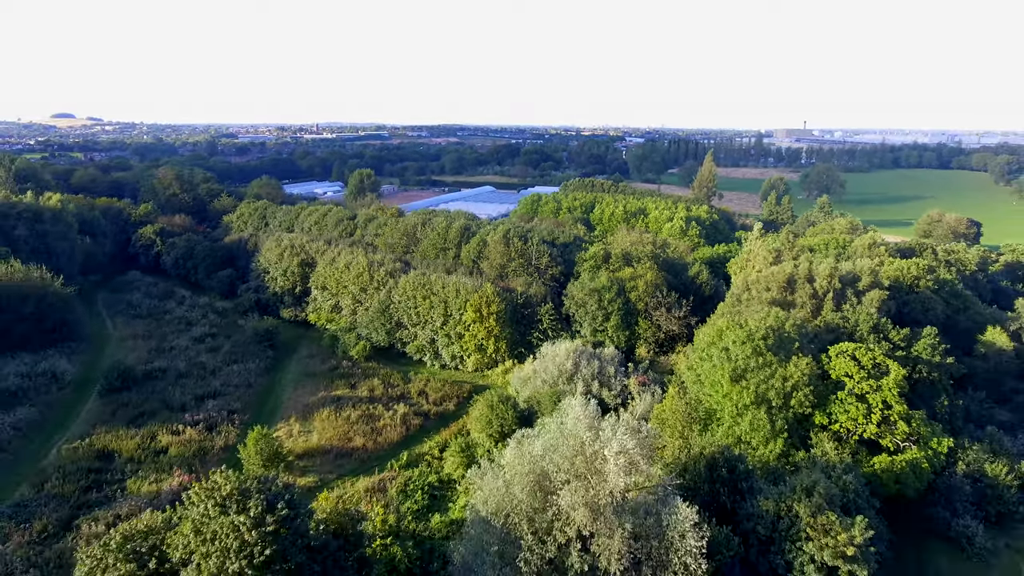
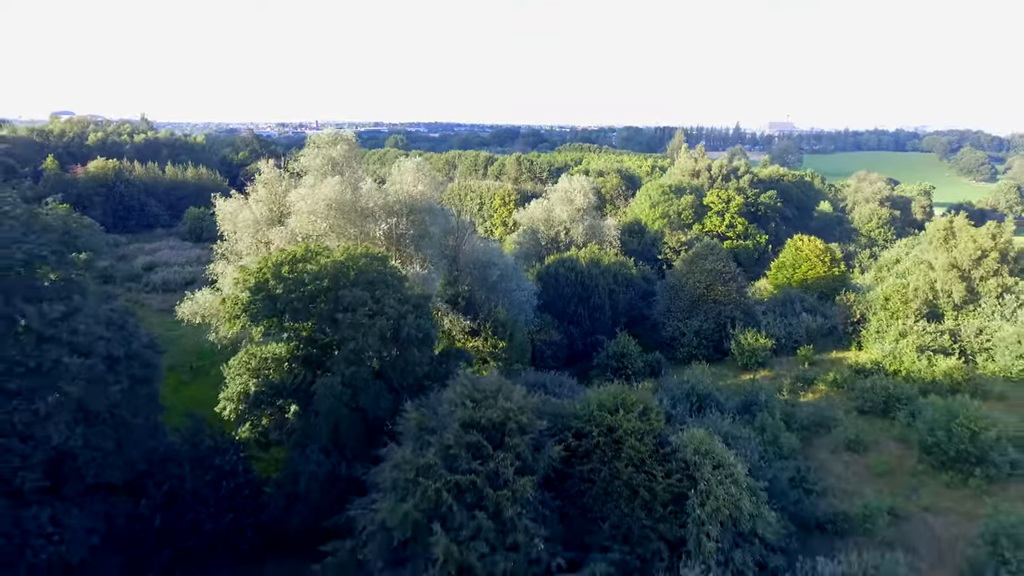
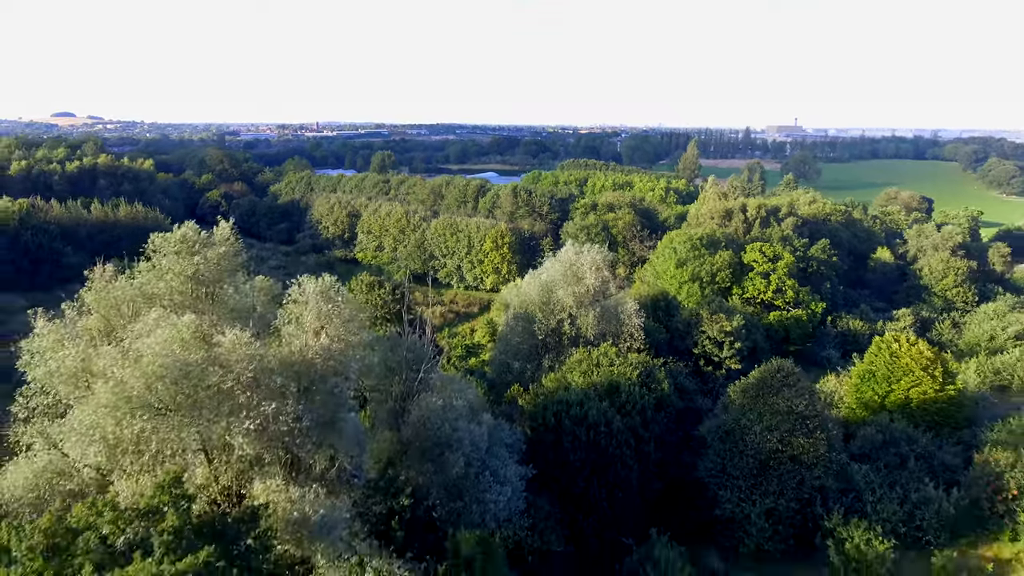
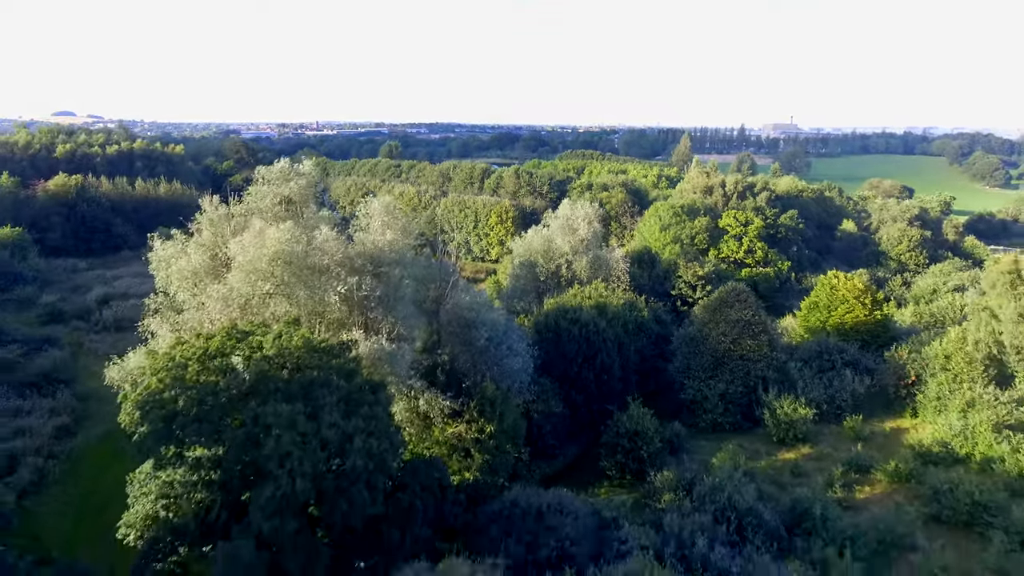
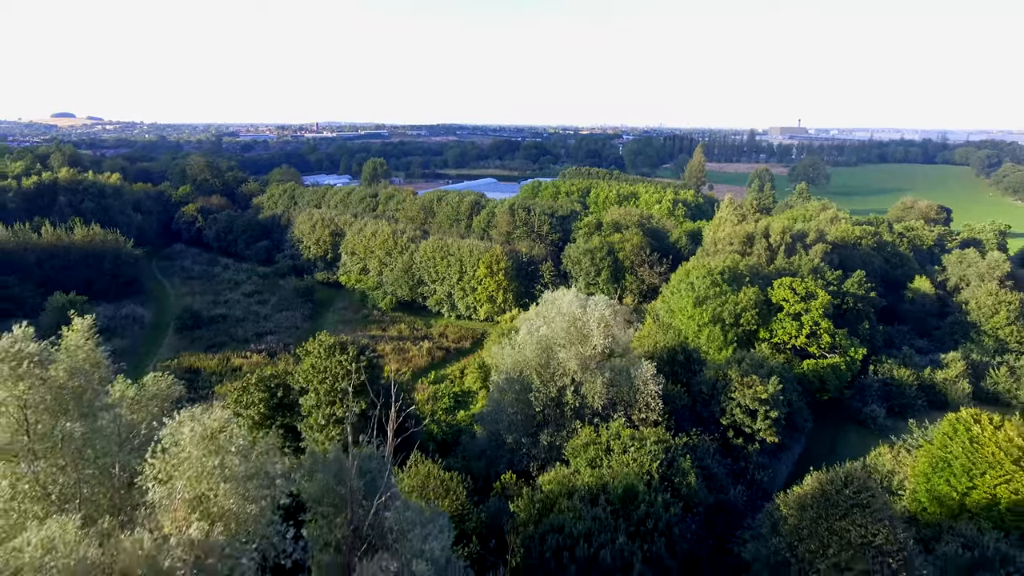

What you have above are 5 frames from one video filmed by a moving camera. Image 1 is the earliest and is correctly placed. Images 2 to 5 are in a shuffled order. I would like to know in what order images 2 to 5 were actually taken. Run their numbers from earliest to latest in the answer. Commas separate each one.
5, 3, 4, 2
